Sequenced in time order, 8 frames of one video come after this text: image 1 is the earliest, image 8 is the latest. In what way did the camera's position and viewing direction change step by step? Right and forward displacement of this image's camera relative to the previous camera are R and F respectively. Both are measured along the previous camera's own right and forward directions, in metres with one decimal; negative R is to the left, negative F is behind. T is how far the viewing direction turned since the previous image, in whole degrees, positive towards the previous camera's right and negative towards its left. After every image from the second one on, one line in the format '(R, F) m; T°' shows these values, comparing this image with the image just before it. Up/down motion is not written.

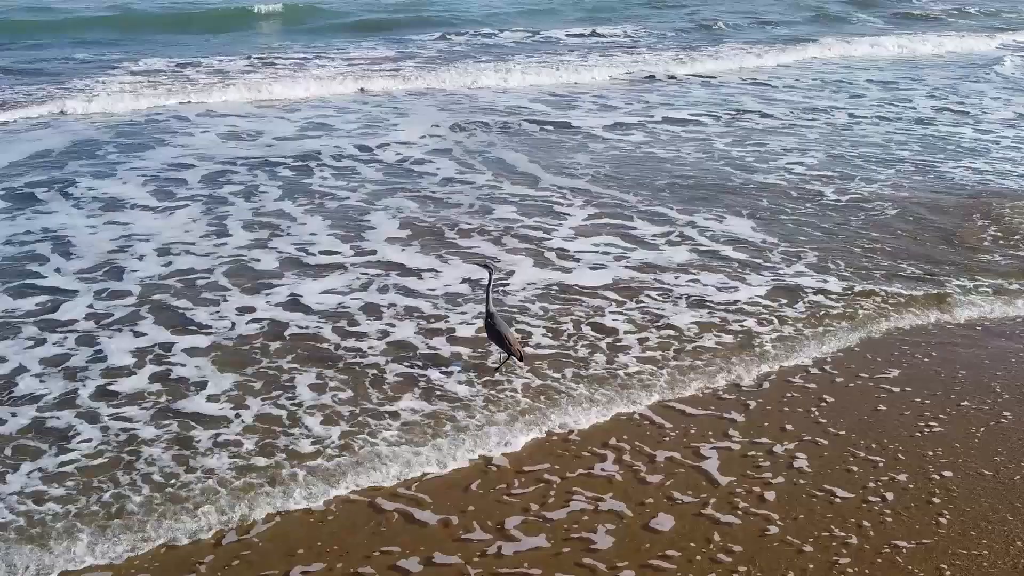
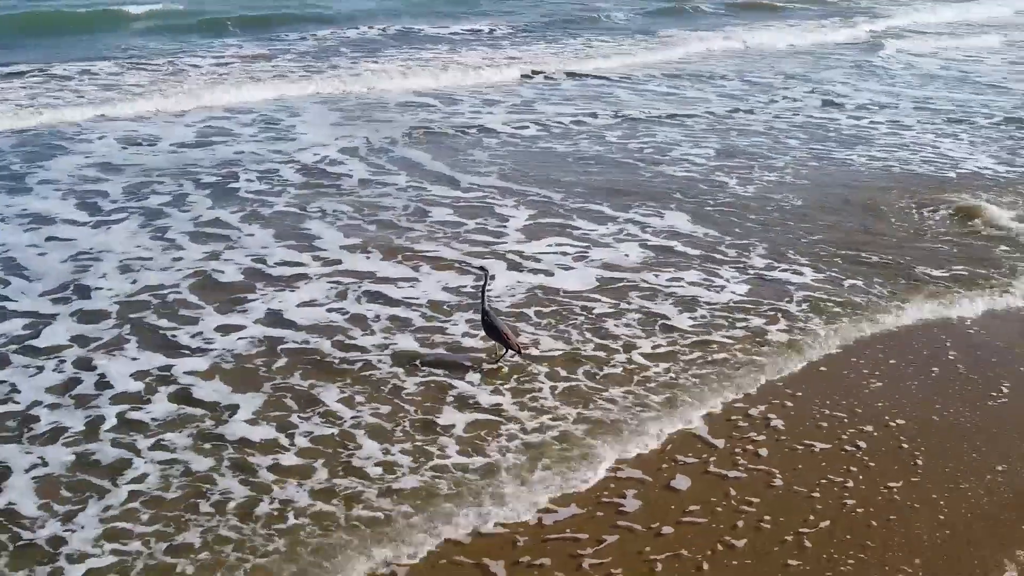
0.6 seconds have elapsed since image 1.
(-0.9, -0.1) m; +9°
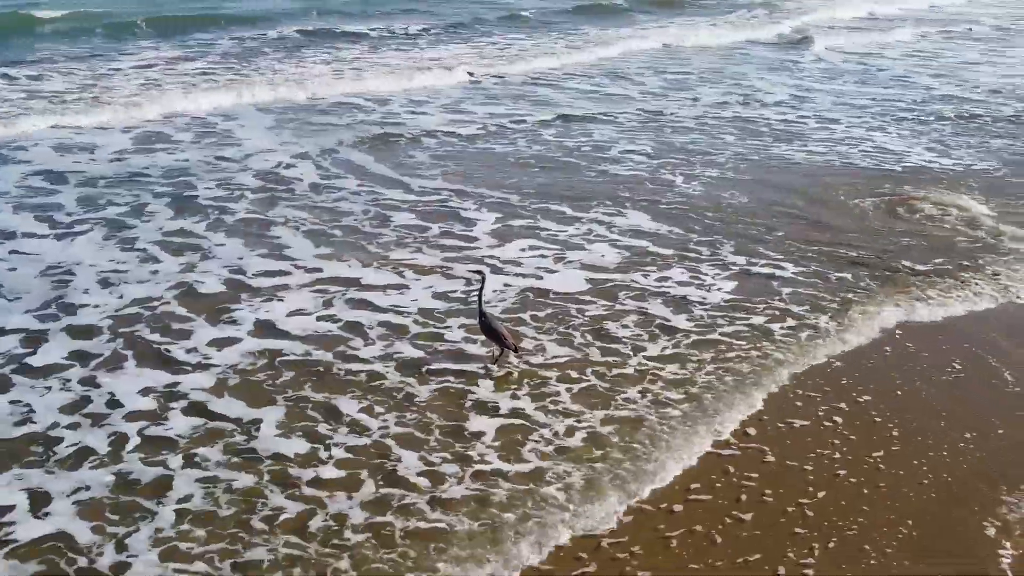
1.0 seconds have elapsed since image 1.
(-0.6, -0.1) m; +5°
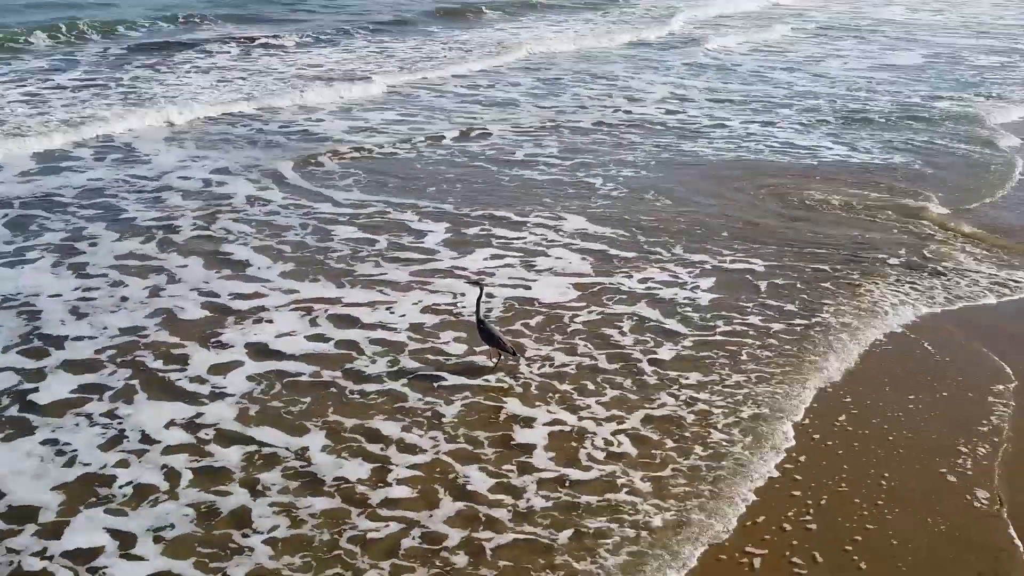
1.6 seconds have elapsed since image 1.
(-0.9, -0.1) m; +9°
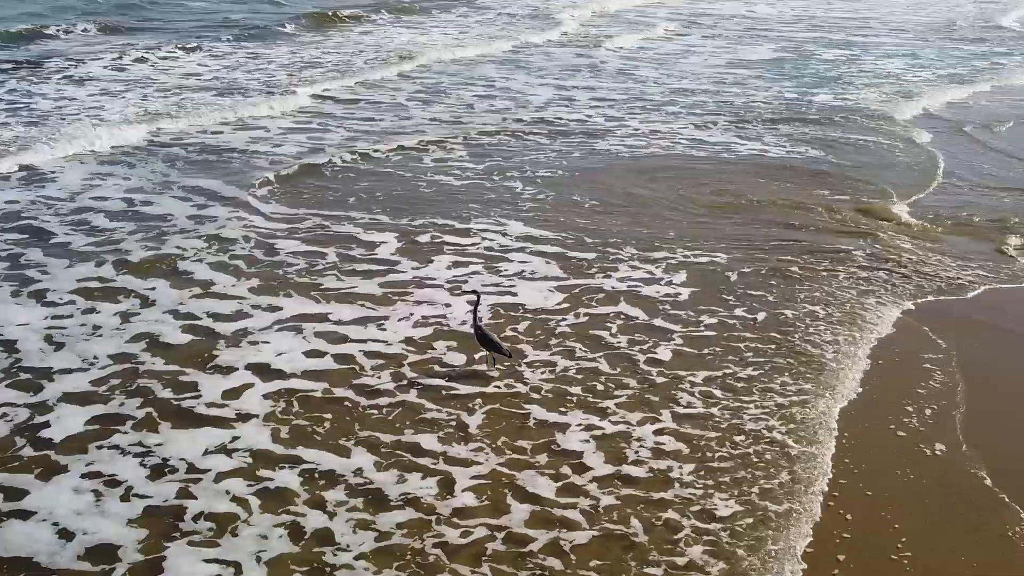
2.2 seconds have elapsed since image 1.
(-0.9, -0.1) m; +9°
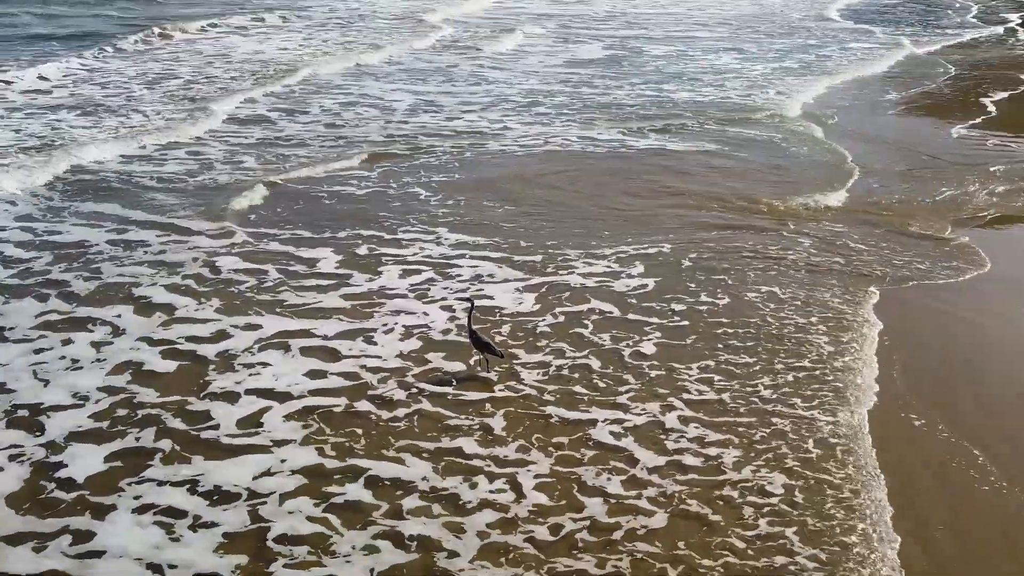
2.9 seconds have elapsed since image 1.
(-1.2, -0.2) m; +10°
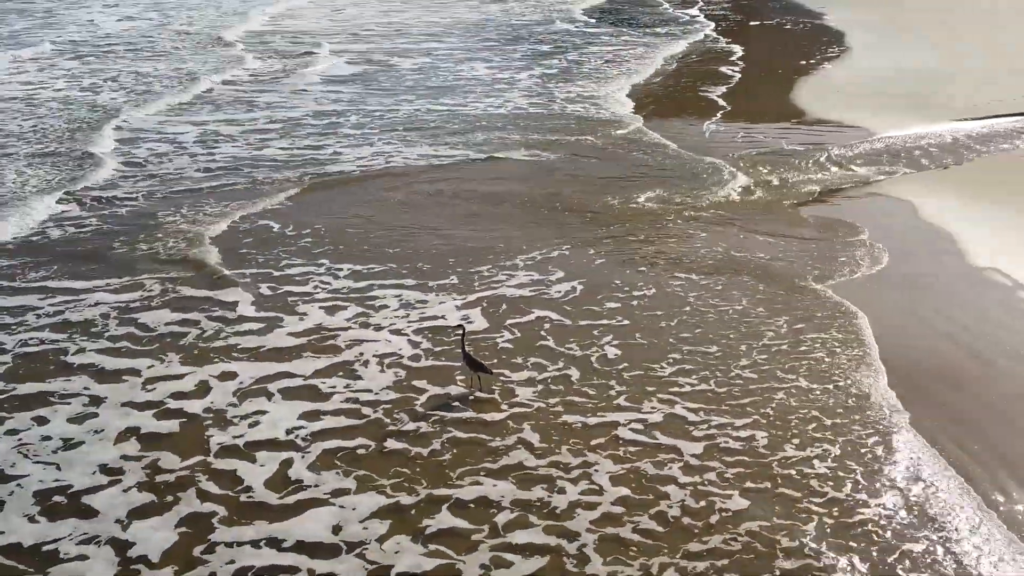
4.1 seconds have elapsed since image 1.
(-1.9, -0.2) m; +17°
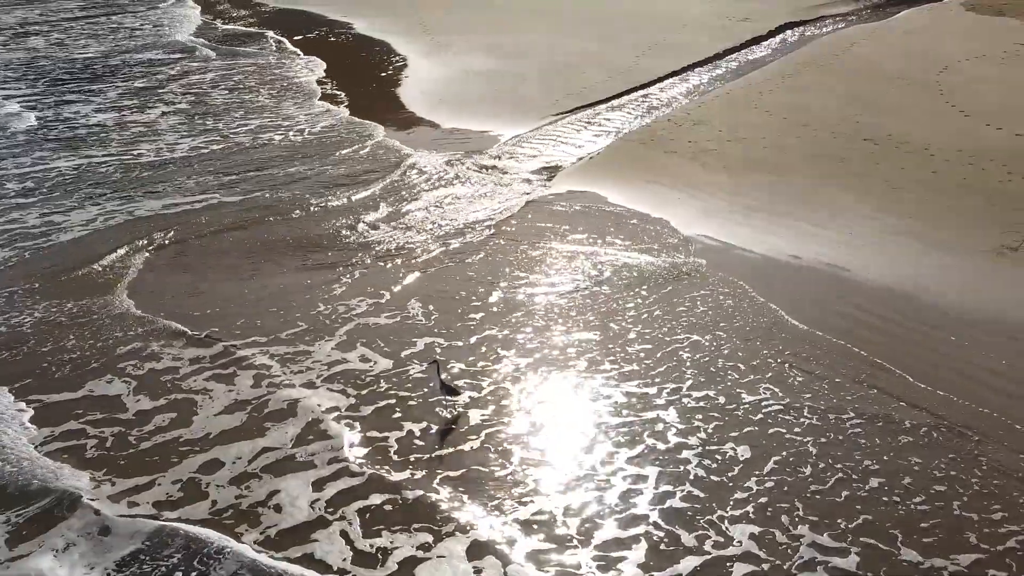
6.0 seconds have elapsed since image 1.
(-2.8, +0.3) m; +26°
